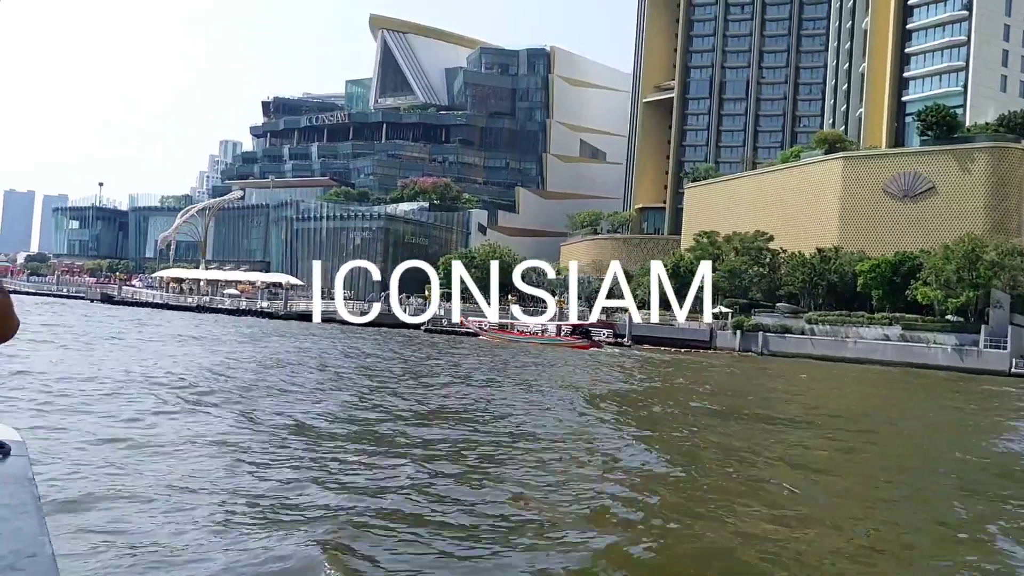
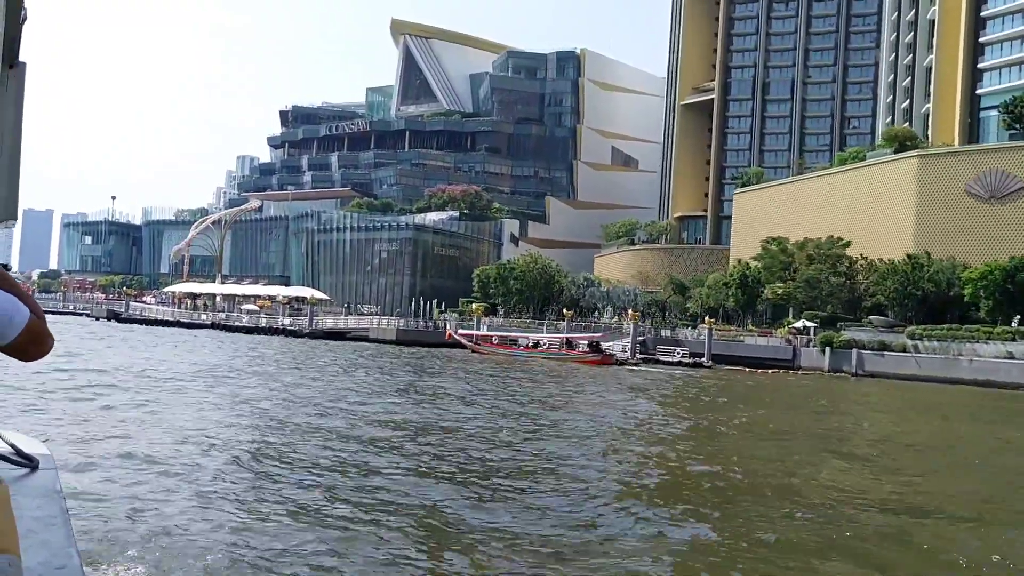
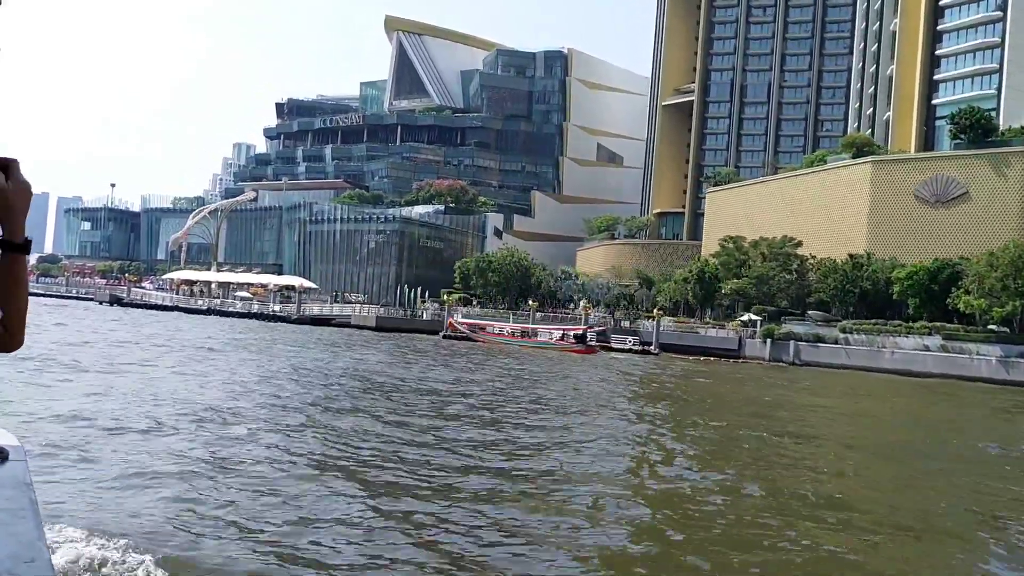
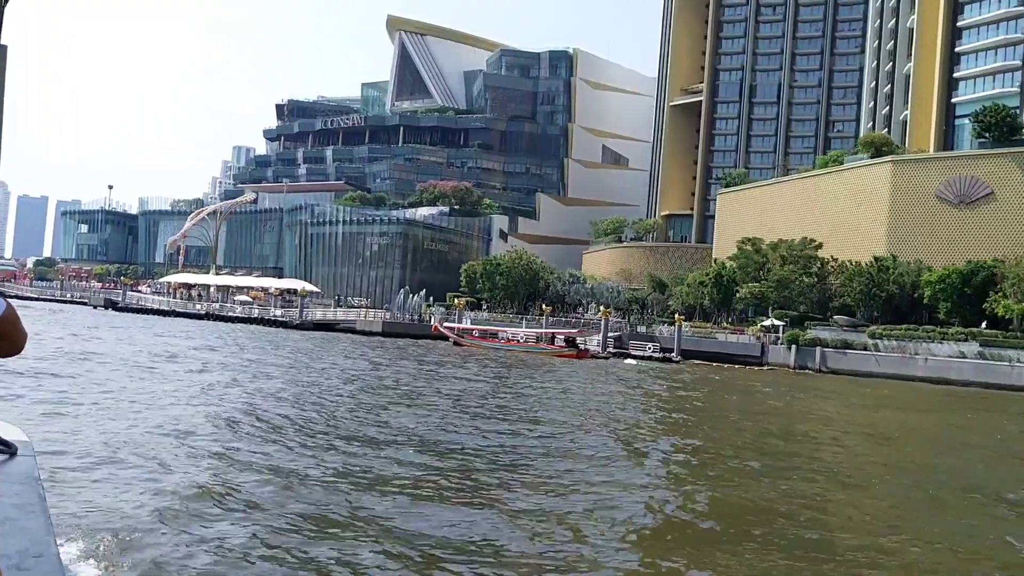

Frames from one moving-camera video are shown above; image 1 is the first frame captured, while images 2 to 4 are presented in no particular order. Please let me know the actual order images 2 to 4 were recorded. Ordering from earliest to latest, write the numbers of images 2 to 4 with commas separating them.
3, 4, 2
